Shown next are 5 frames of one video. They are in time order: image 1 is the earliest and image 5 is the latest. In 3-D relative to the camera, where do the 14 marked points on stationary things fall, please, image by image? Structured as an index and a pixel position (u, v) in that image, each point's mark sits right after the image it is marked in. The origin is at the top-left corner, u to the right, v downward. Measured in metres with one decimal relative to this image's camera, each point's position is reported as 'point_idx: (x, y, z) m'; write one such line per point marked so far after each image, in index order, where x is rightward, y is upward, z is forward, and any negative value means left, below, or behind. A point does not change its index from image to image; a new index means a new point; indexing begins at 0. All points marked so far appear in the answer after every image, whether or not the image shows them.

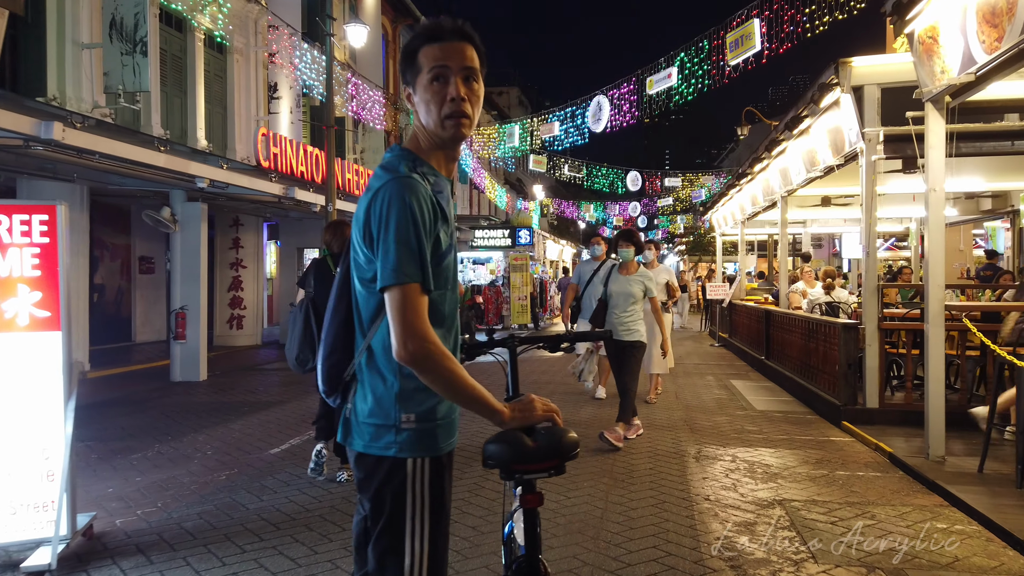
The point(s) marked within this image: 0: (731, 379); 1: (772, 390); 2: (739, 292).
0: (+3.3, -1.4, +11.5) m
1: (+3.5, -1.4, +10.4) m
2: (+5.2, -0.1, +17.3) m
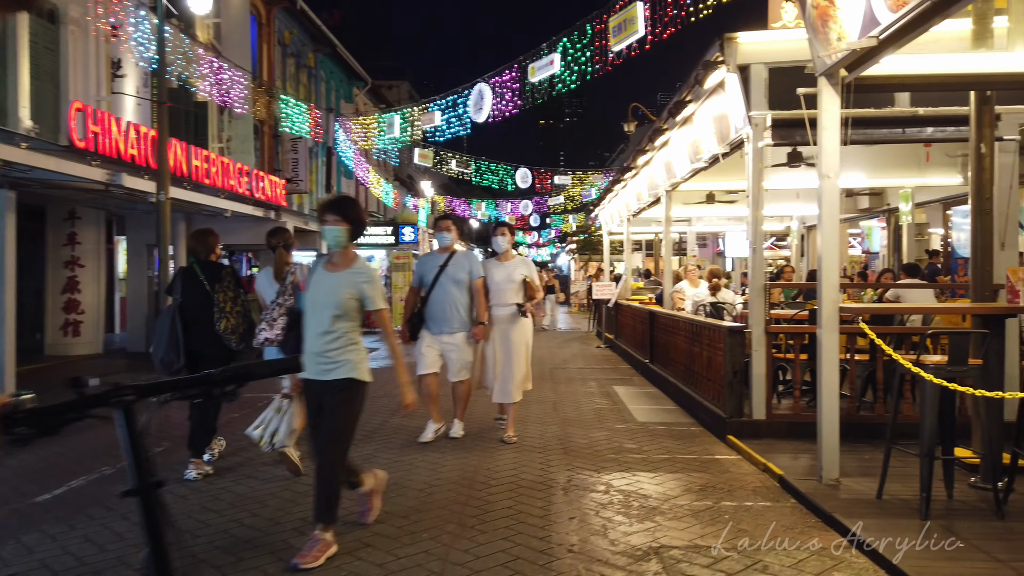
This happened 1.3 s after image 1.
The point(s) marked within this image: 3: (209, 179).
0: (+1.5, -1.4, +10.8) m
1: (+1.8, -1.4, +9.7) m
2: (+2.5, -0.1, +16.8) m
3: (-5.3, +1.9, +13.3) m
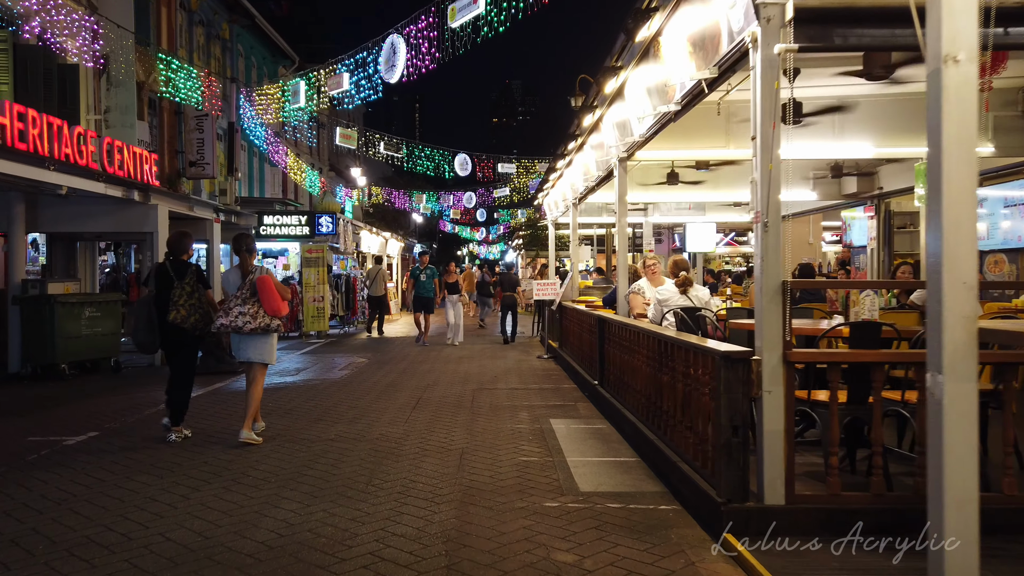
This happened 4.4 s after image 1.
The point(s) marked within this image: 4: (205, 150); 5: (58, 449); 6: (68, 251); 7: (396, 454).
0: (+0.4, -1.4, +8.1) m
1: (+0.9, -1.4, +7.0) m
2: (+1.1, -0.1, +14.1) m
3: (-6.5, +1.9, +10.2) m
4: (-7.8, +3.5, +19.5) m
5: (-4.0, -1.4, +6.8) m
6: (-9.8, +0.8, +16.8) m
7: (-1.0, -1.4, +6.3) m
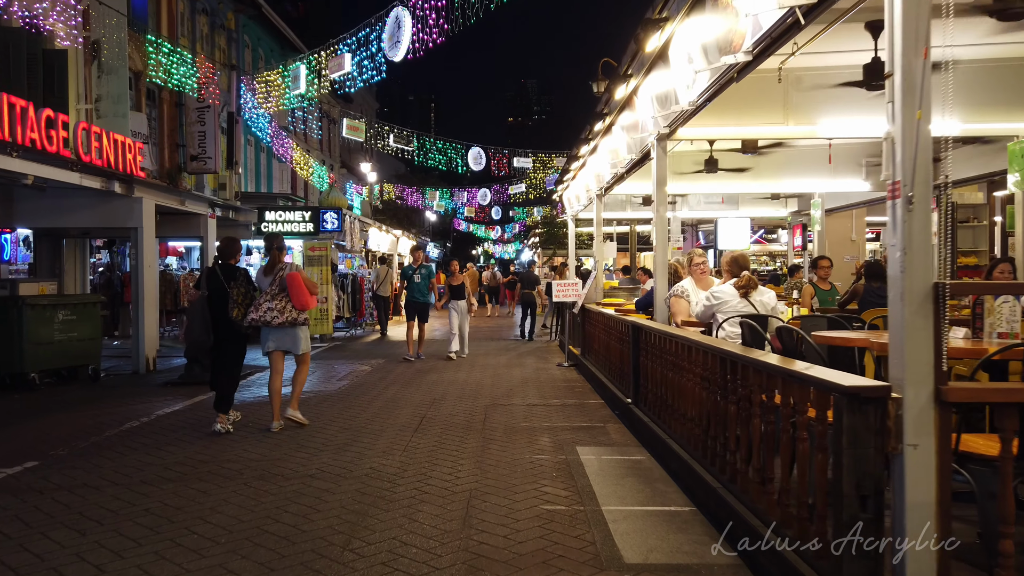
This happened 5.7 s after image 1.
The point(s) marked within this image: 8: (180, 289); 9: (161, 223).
0: (+0.6, -1.4, +6.8) m
1: (+1.0, -1.4, +5.7) m
2: (+1.4, -0.1, +12.8) m
3: (-6.3, +1.9, +9.0) m
4: (-7.4, +3.5, +18.4) m
5: (-3.9, -1.4, +5.6) m
6: (-9.5, +0.8, +15.7) m
7: (-0.8, -1.4, +5.0) m
8: (-7.9, 0.0, +18.2) m
9: (-7.3, +1.3, +15.8) m
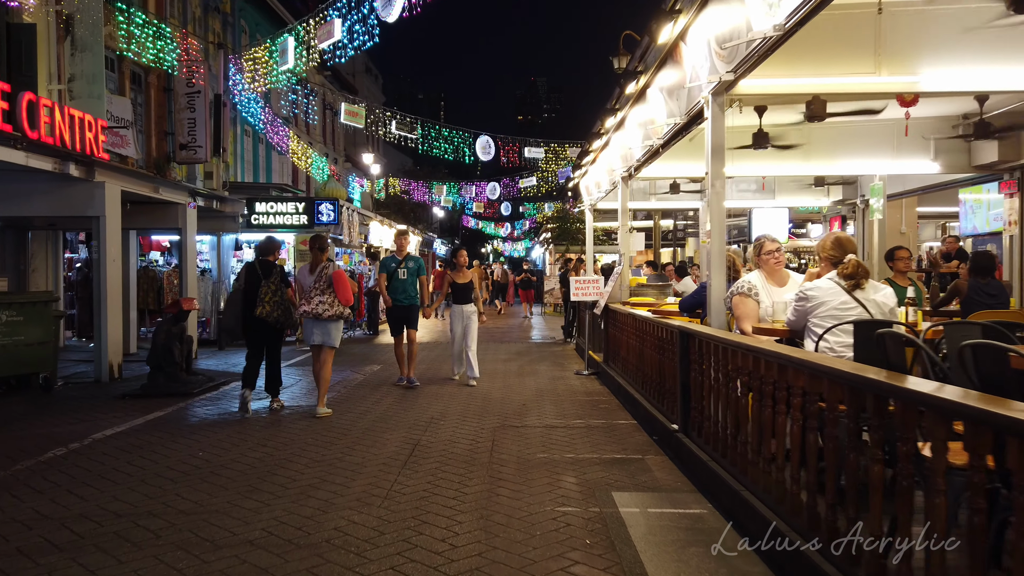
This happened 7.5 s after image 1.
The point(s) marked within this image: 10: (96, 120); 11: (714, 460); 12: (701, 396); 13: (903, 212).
0: (+0.7, -1.4, +5.2) m
1: (+1.1, -1.4, +4.1) m
2: (+1.6, 0.0, +11.2) m
3: (-6.1, +1.9, +7.5) m
4: (-7.2, +3.6, +16.9) m
5: (-3.8, -1.4, +4.0) m
6: (-9.2, +0.9, +14.3) m
7: (-0.7, -1.4, +3.5) m
8: (-7.7, 0.0, +16.7) m
9: (-7.1, +1.4, +14.3) m
10: (-6.1, +2.4, +11.1) m
11: (+1.3, -1.1, +4.9) m
12: (+1.3, -0.8, +5.3) m
13: (+7.0, +1.3, +13.5) m
